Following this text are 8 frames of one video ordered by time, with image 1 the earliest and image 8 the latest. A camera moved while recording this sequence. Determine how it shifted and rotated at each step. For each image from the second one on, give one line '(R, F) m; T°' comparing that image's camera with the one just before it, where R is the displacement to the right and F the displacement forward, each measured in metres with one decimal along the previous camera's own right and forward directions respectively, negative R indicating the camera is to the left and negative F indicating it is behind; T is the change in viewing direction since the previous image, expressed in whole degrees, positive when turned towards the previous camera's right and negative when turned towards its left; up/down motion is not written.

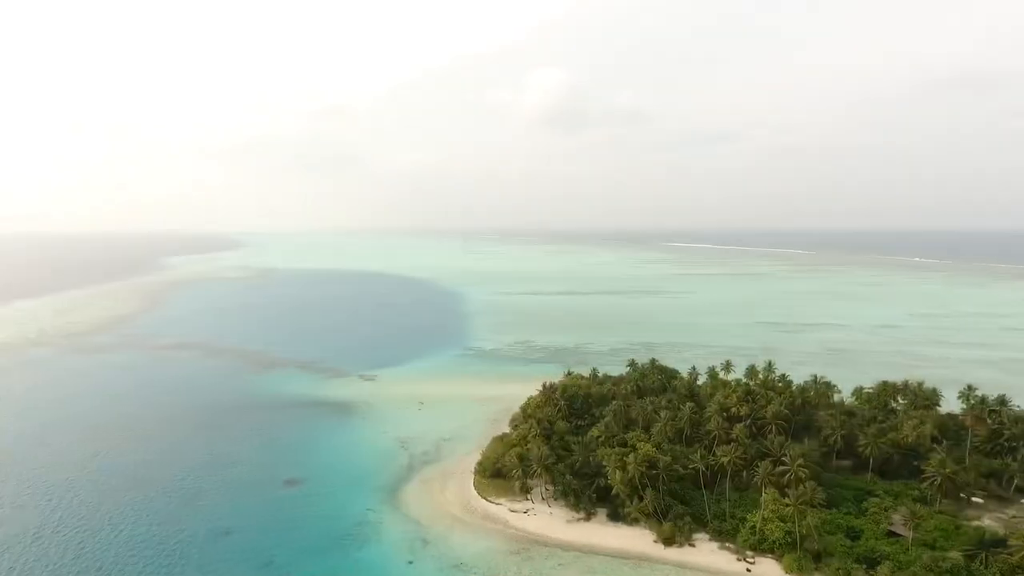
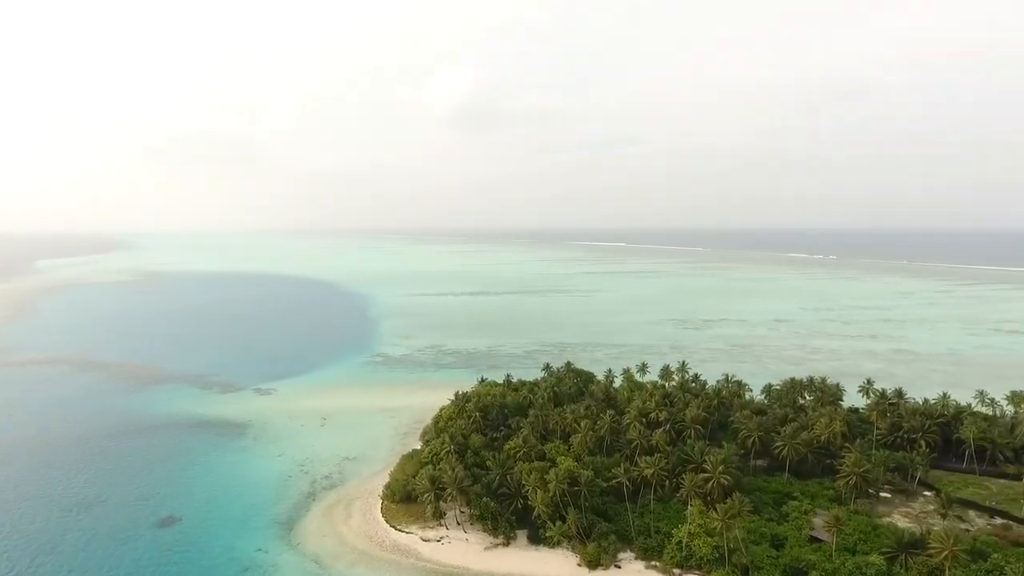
(+0.1, +1.8) m; +8°
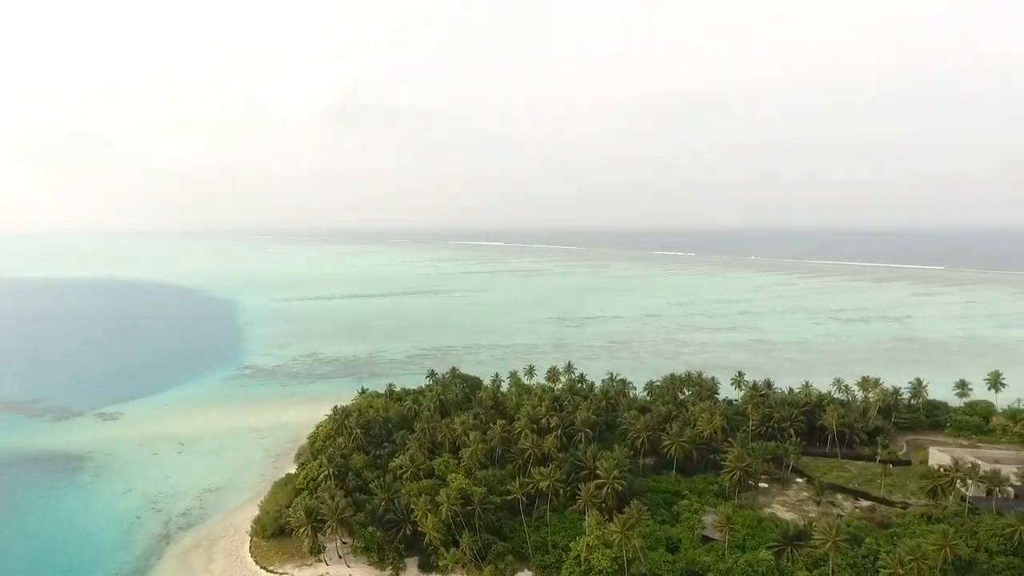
(-0.1, +1.3) m; +11°
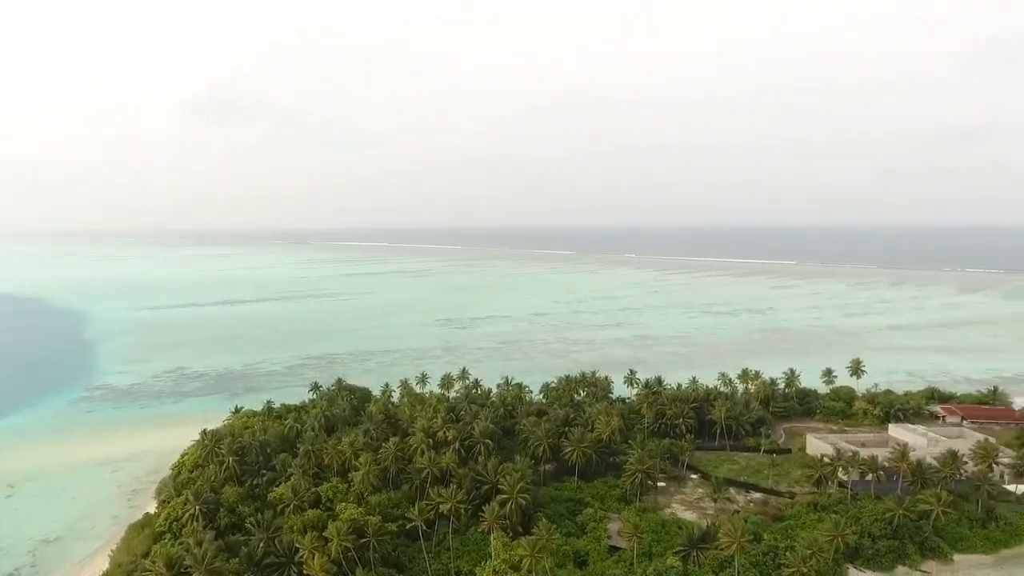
(-0.2, +1.3) m; +10°
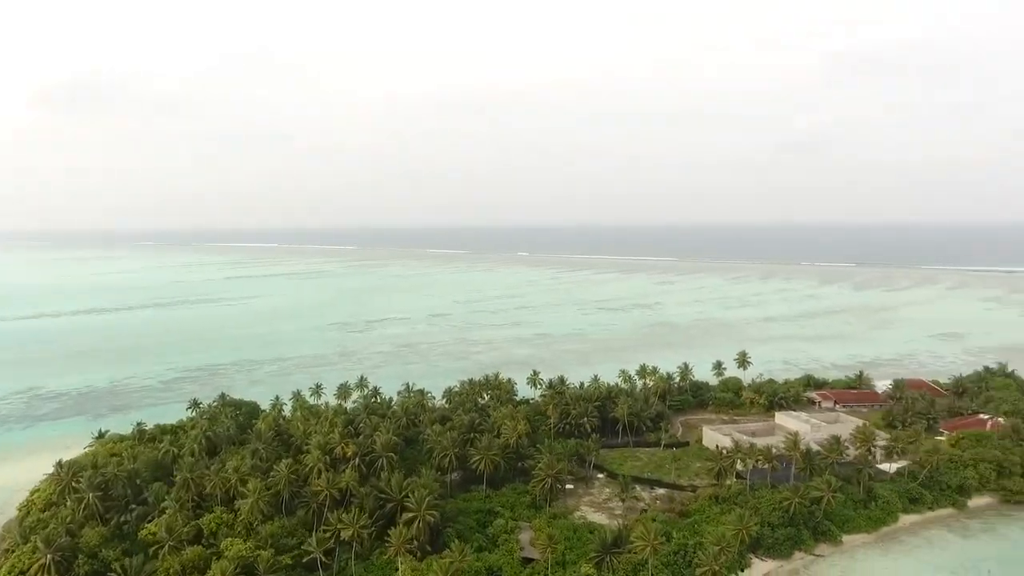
(-0.2, +0.9) m; +9°
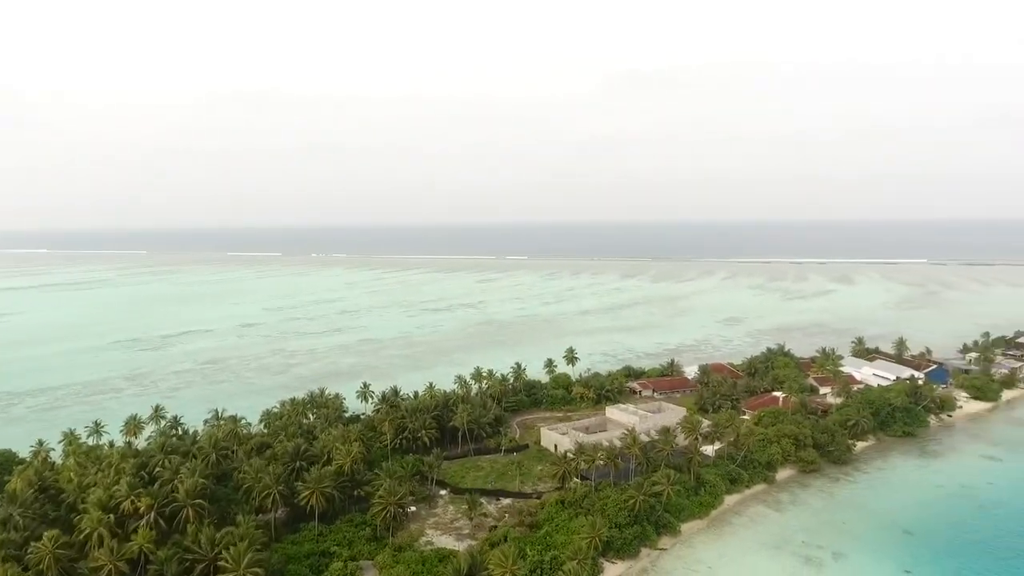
(-0.3, +1.6) m; +16°
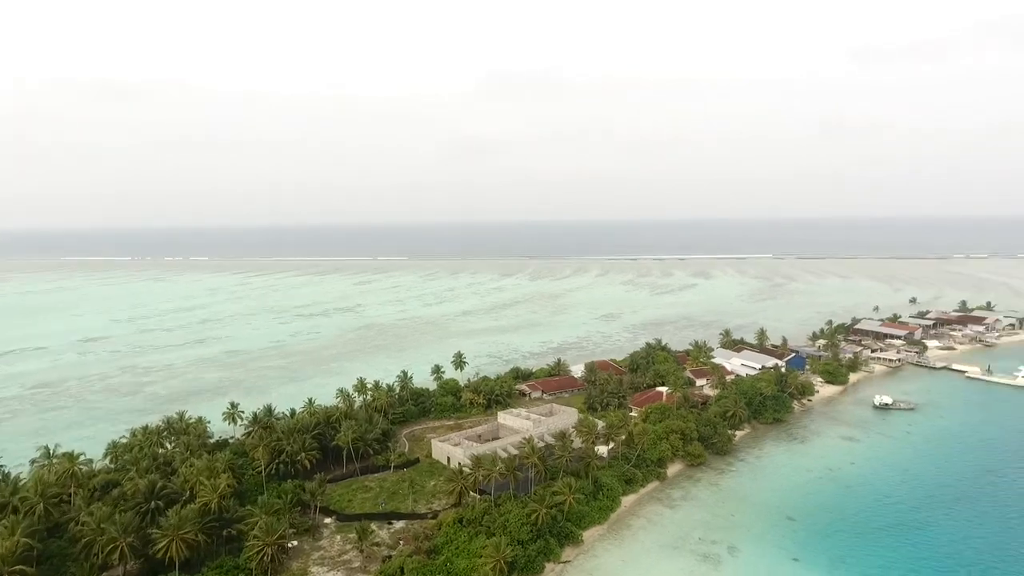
(-0.3, +1.3) m; +11°
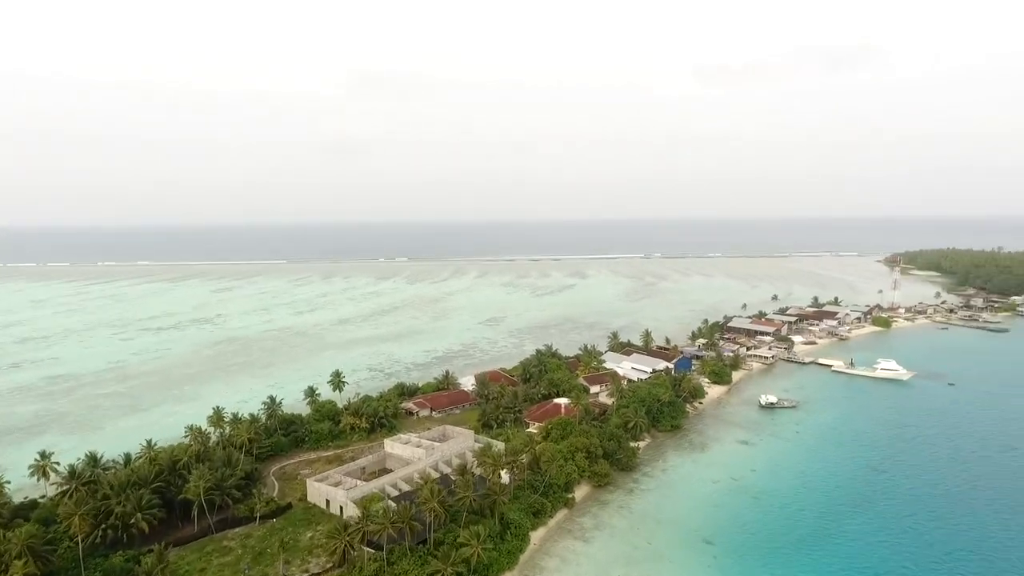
(-0.4, +3.0) m; +11°
